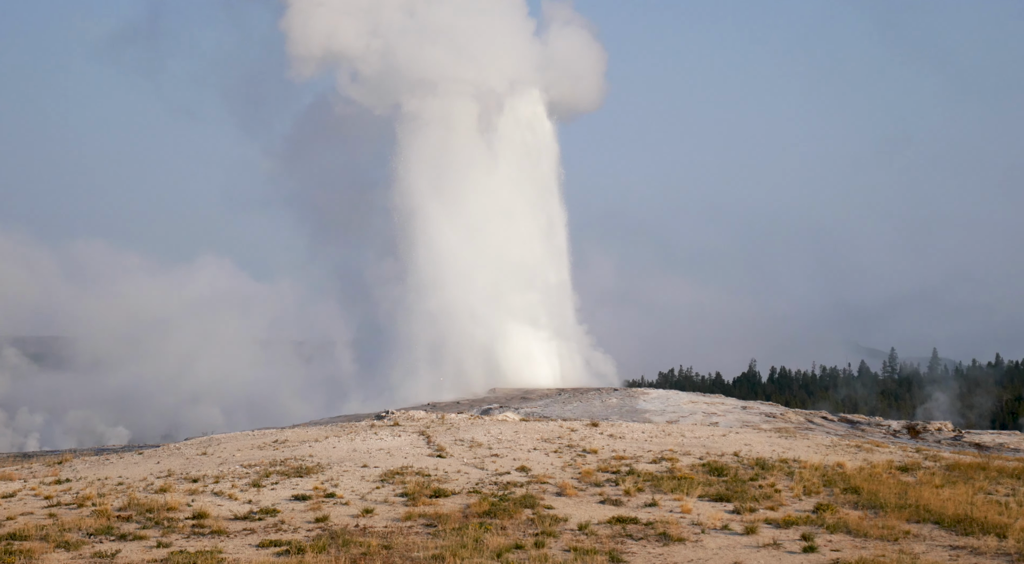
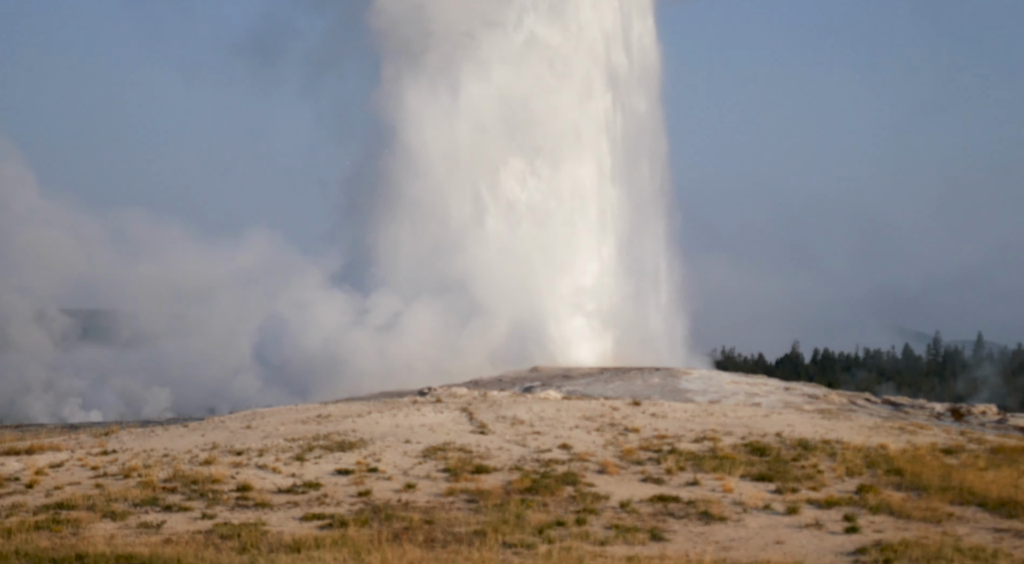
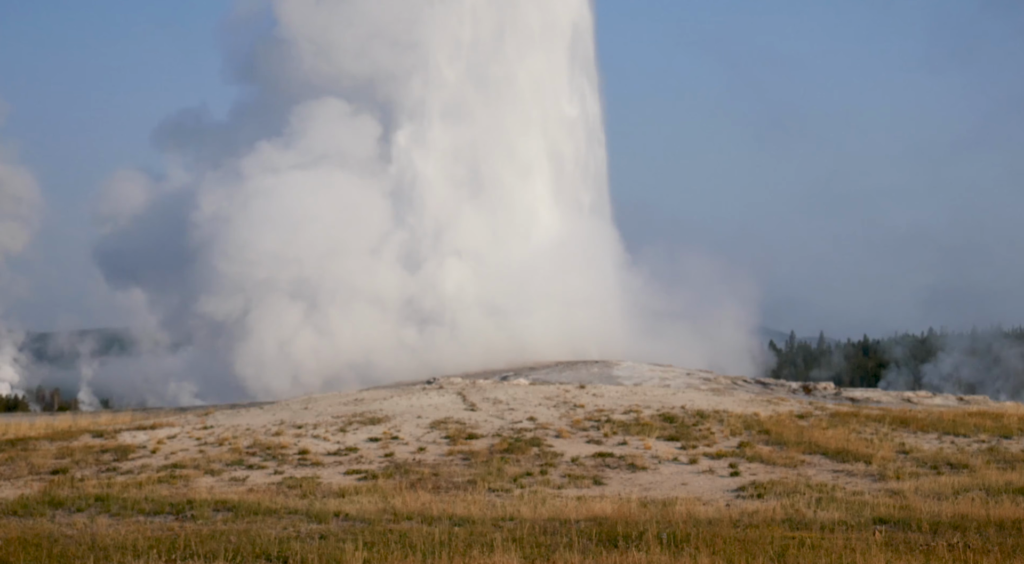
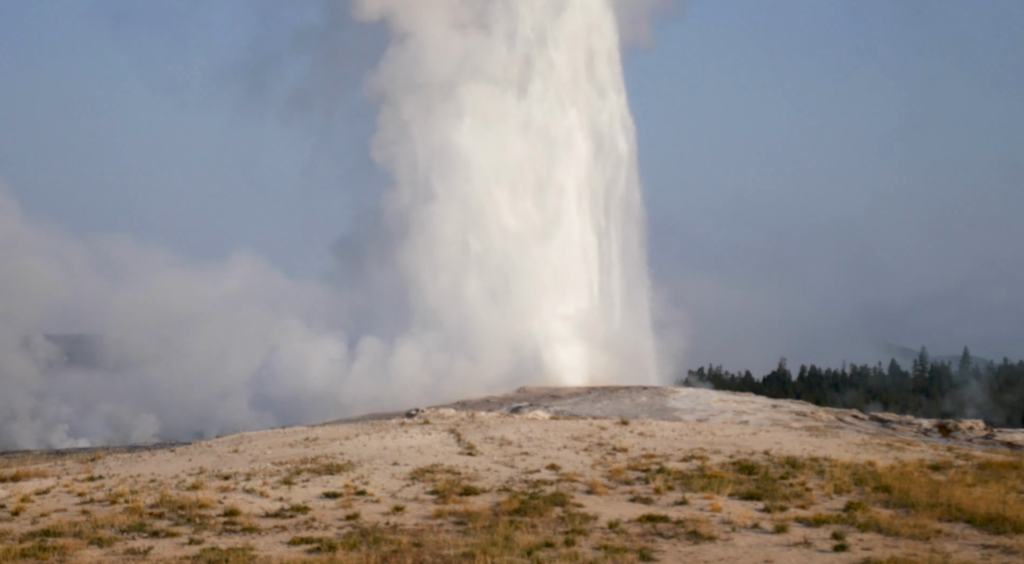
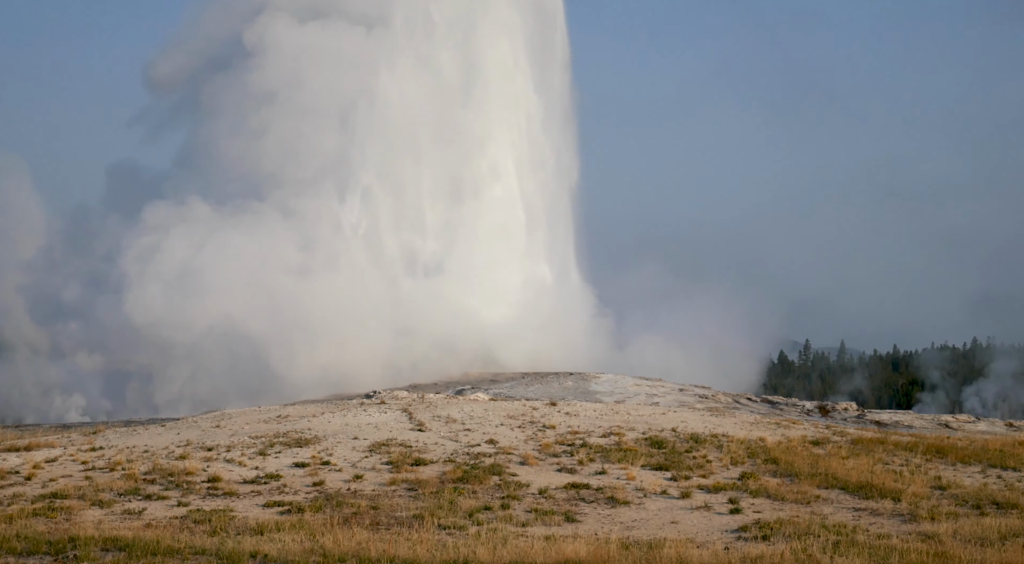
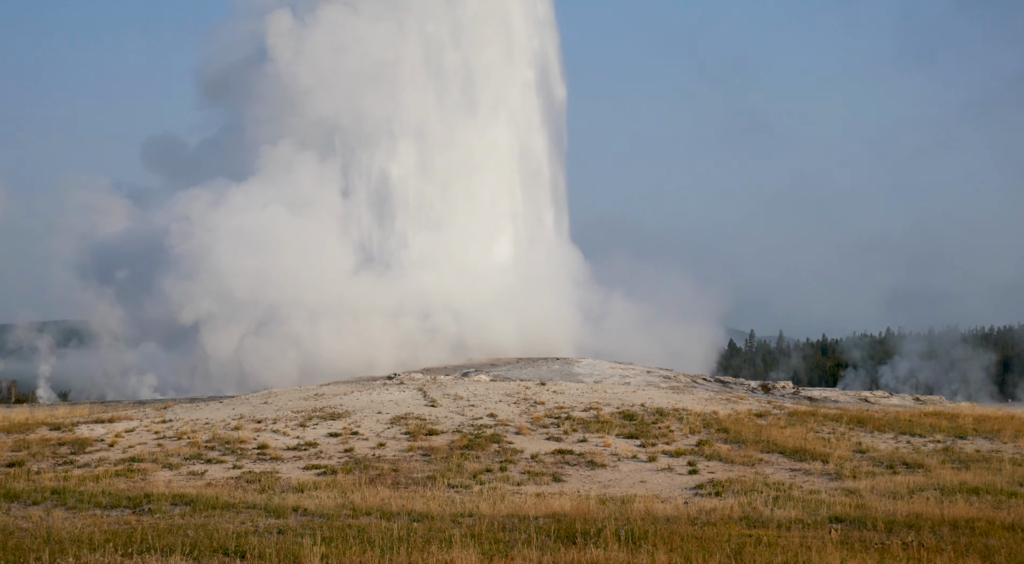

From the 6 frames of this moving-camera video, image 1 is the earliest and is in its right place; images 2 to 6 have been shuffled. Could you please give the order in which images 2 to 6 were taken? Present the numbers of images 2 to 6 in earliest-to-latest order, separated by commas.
4, 2, 5, 6, 3
